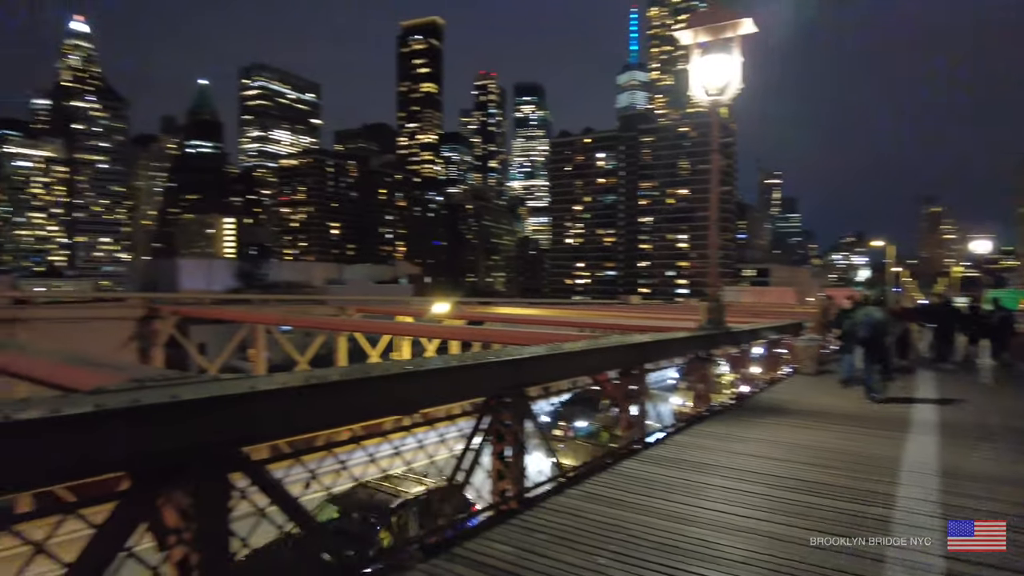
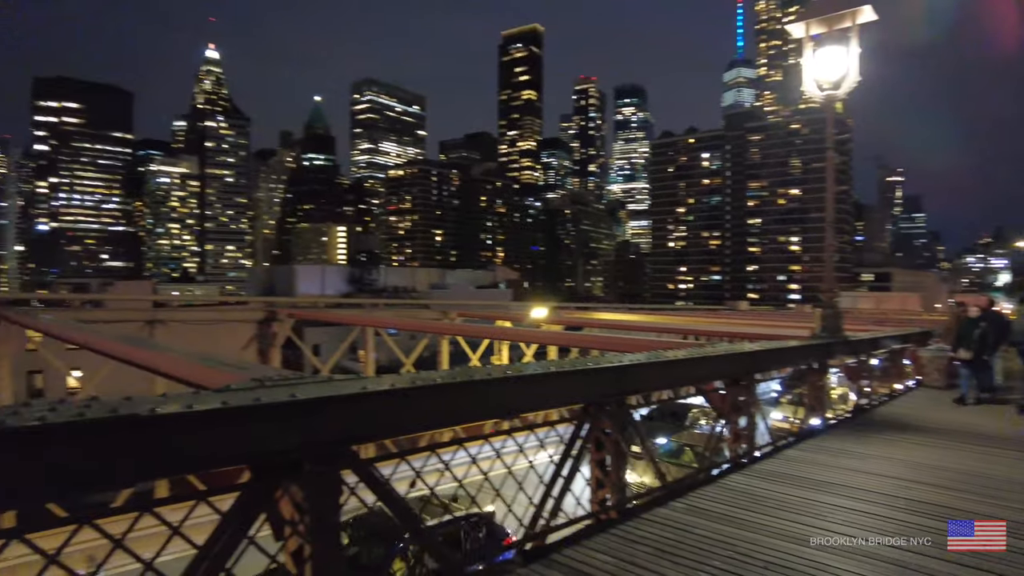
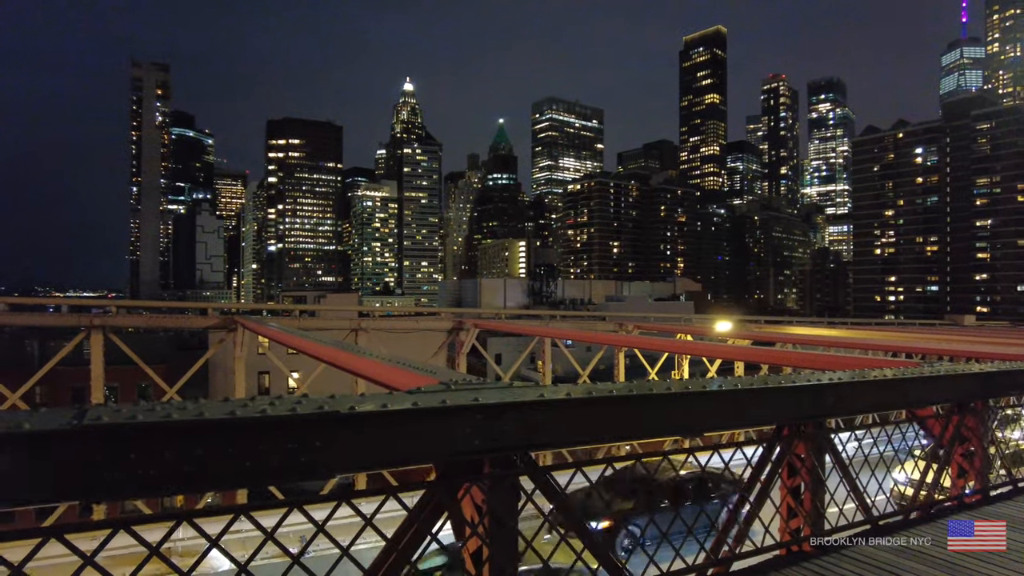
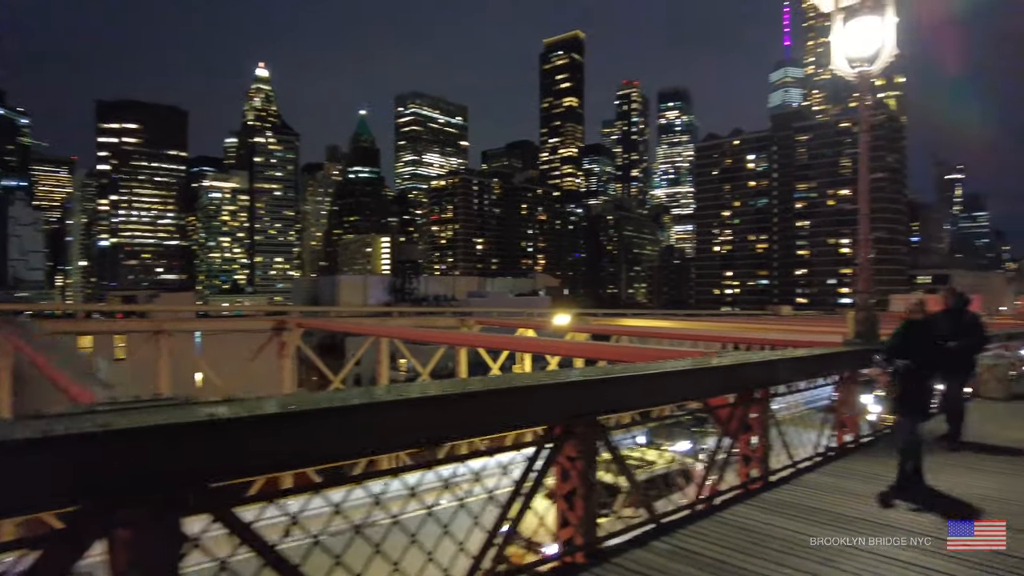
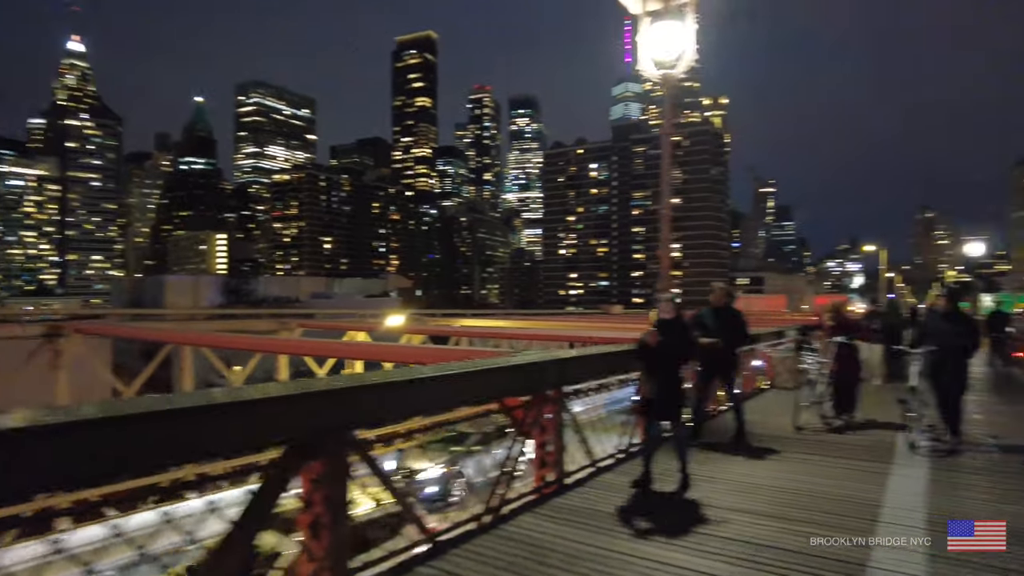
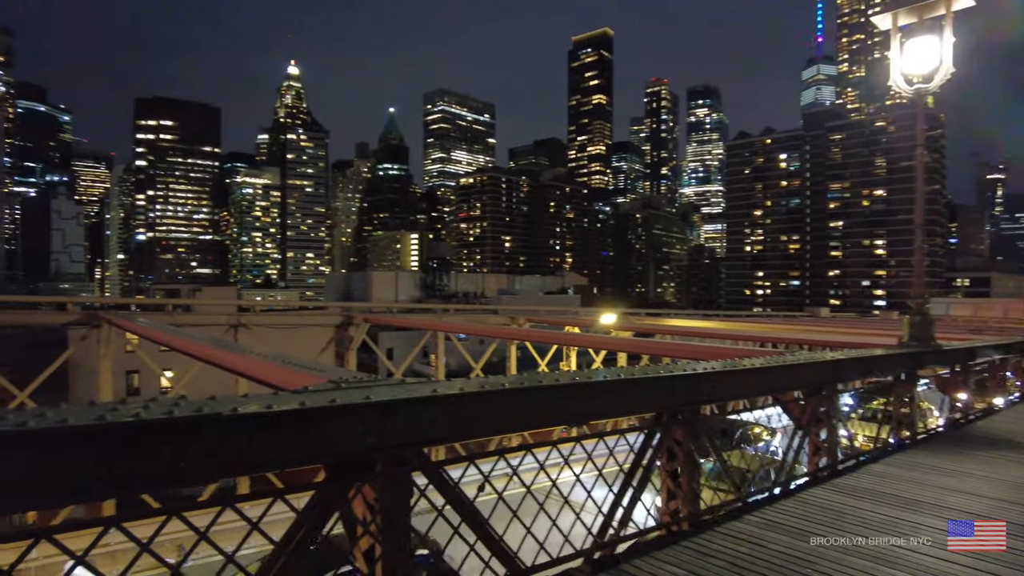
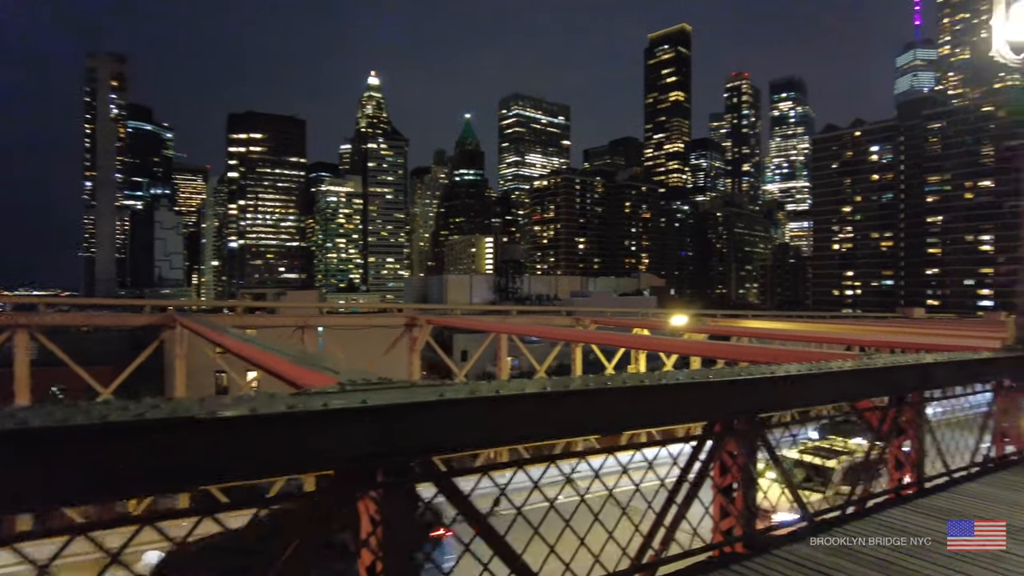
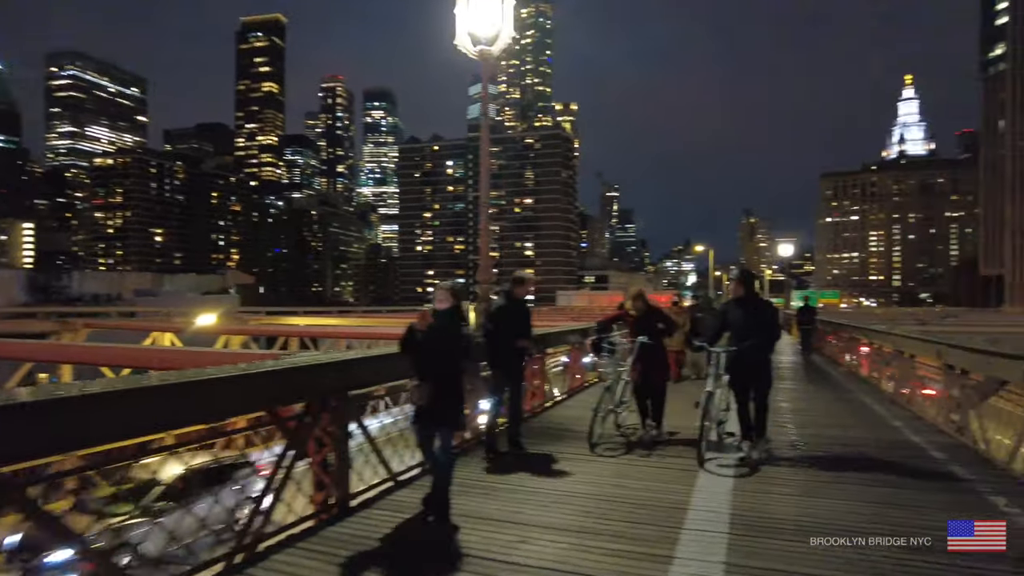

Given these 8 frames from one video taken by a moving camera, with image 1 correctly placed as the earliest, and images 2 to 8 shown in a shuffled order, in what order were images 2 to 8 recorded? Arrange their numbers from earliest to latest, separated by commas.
2, 6, 3, 7, 4, 5, 8
